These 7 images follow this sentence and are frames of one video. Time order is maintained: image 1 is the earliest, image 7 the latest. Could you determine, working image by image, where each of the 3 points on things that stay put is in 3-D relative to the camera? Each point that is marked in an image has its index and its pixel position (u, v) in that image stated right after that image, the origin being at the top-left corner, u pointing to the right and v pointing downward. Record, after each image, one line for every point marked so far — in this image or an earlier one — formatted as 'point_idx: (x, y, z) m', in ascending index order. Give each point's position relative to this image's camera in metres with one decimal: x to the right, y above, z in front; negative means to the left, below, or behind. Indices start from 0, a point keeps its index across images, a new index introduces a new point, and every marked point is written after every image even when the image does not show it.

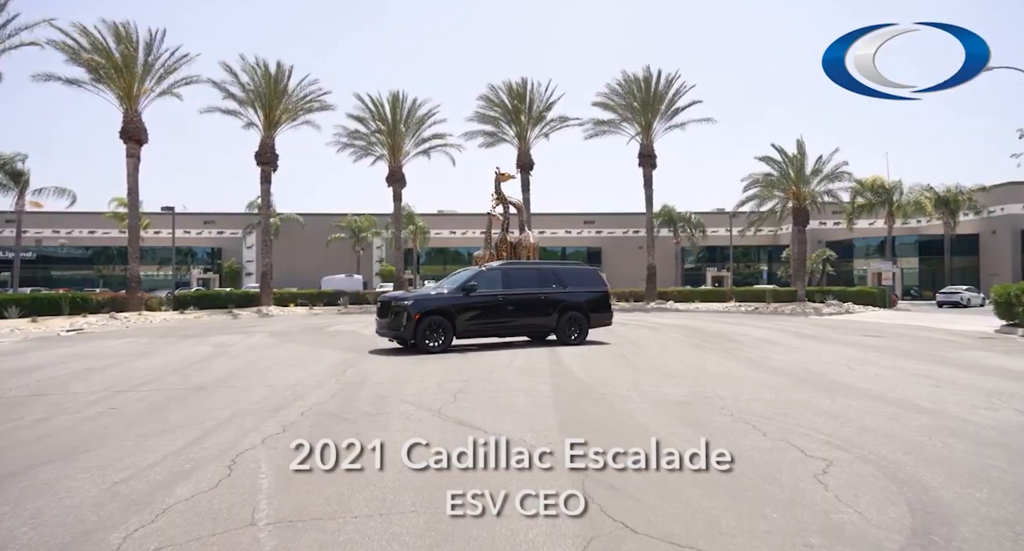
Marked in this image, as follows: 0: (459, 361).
0: (-1.1, -1.8, +15.2) m
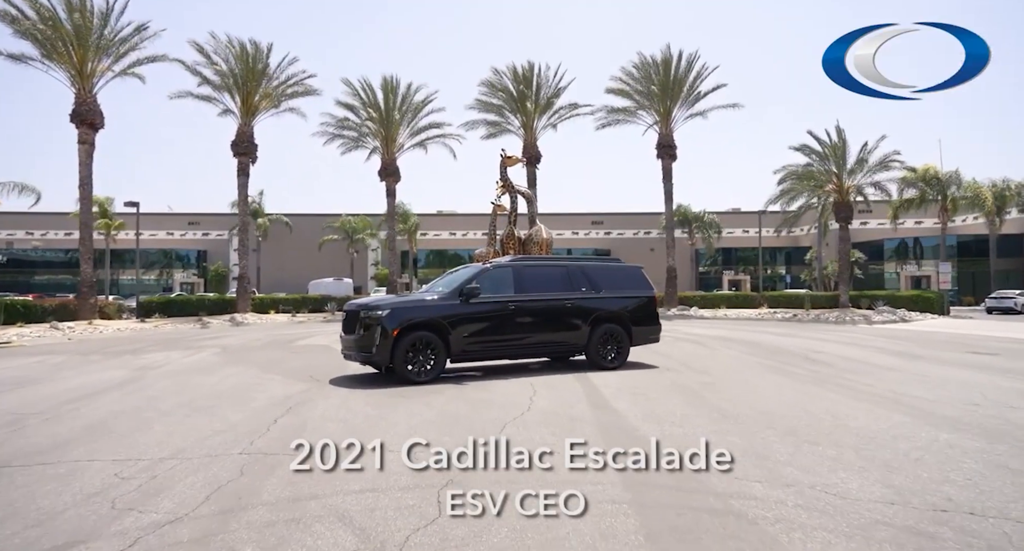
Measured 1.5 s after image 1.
0: (-0.8, -1.7, +10.6) m
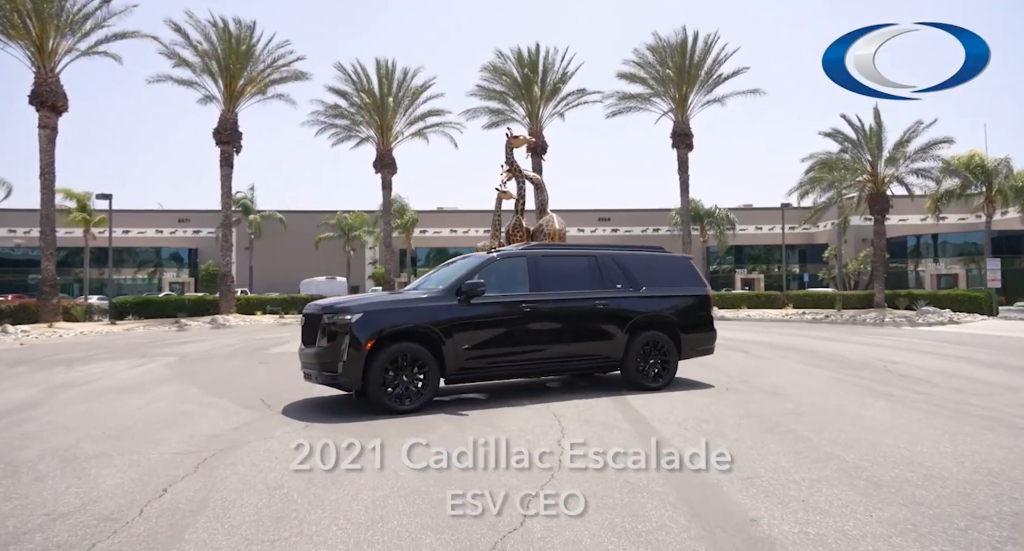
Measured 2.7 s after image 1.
0: (-0.6, -1.6, +7.6) m
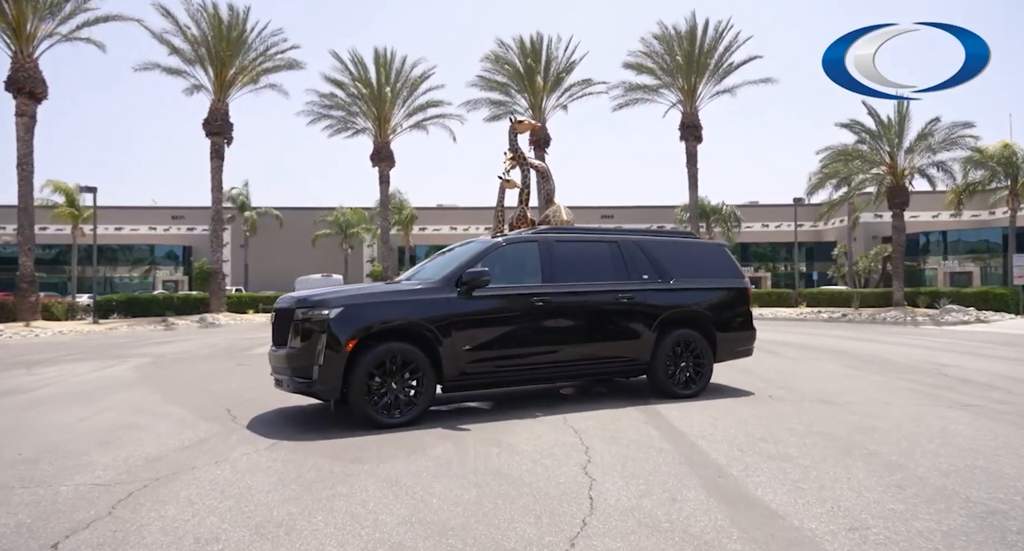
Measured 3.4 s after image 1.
0: (-0.5, -1.5, +6.1) m
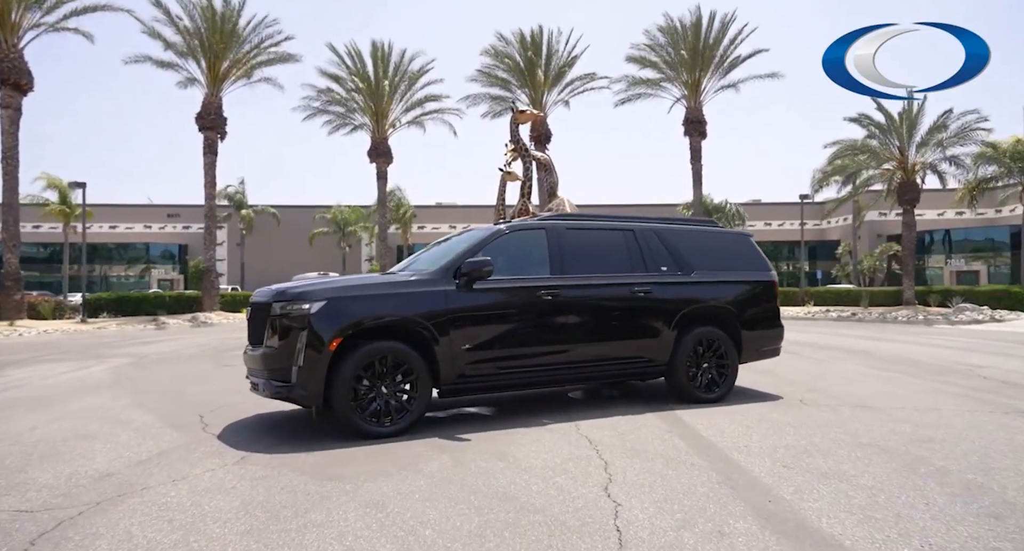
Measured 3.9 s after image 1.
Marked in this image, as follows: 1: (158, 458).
0: (-0.4, -1.4, +5.3) m
1: (-2.8, -1.4, +5.7) m
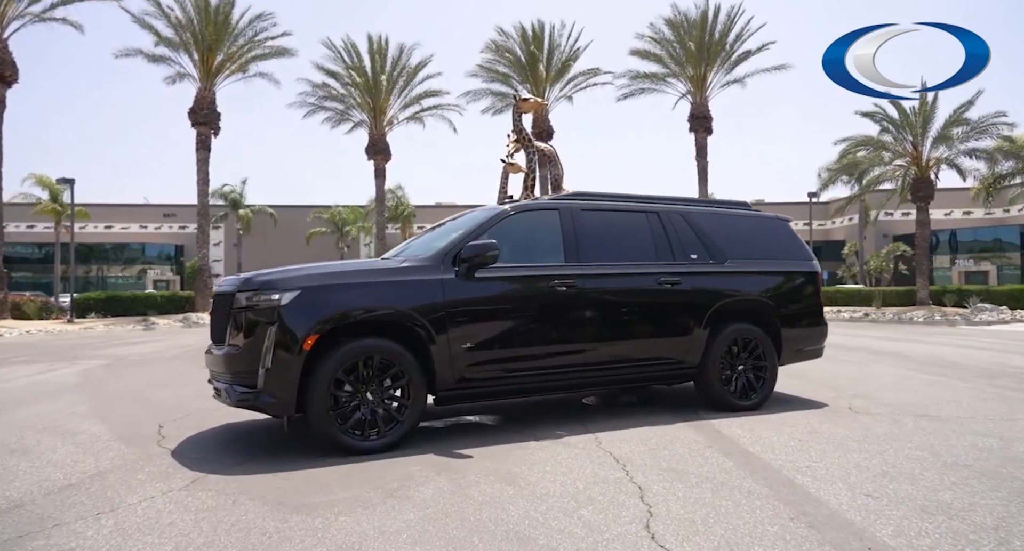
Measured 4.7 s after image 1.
0: (-0.4, -1.3, +4.3) m
1: (-2.7, -1.3, +4.7) m
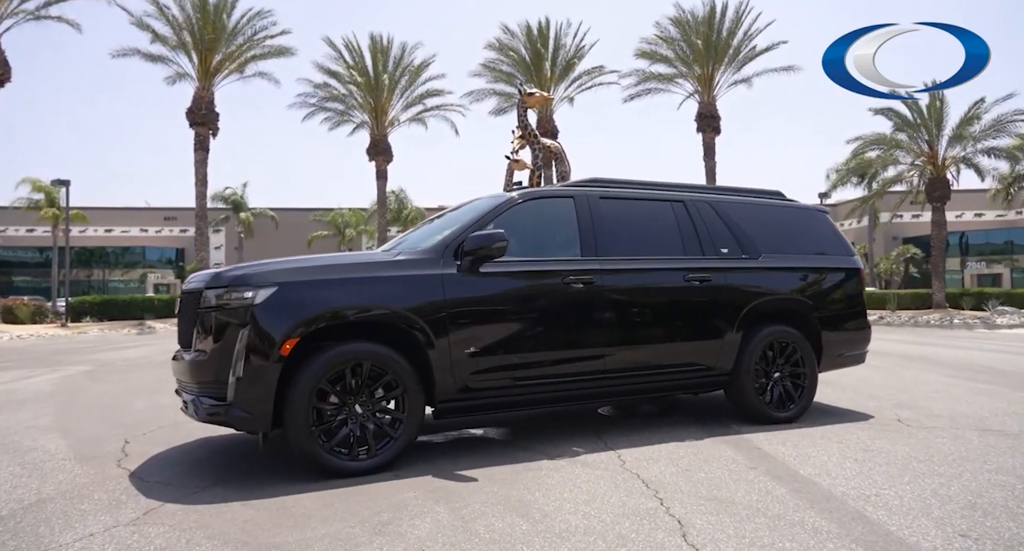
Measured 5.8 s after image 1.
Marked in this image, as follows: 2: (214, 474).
0: (-0.3, -1.3, +3.5) m
1: (-2.6, -1.3, +3.9) m
2: (-1.9, -1.3, +4.6) m
